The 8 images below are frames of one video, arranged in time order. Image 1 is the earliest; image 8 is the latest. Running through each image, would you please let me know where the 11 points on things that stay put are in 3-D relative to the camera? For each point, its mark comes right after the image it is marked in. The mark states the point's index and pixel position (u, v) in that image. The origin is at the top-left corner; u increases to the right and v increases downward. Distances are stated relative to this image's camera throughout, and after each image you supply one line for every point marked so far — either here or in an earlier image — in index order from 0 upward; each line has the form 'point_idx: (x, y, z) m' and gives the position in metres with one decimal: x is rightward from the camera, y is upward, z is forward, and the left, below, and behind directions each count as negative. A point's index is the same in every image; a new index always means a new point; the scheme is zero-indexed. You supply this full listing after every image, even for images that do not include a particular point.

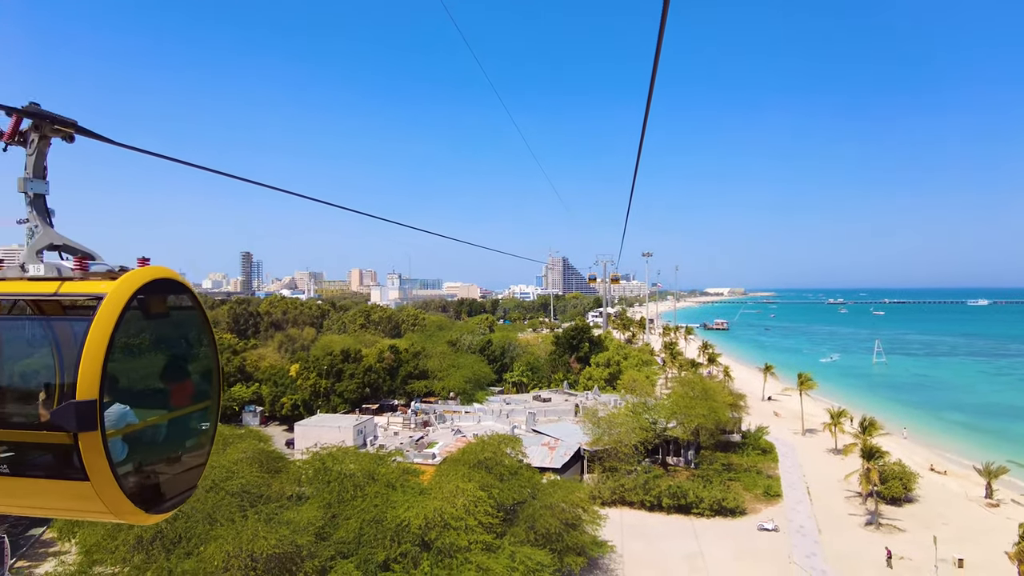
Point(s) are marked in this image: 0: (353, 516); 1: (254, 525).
0: (-4.2, -6.0, +14.6) m
1: (-6.3, -5.8, +13.6) m
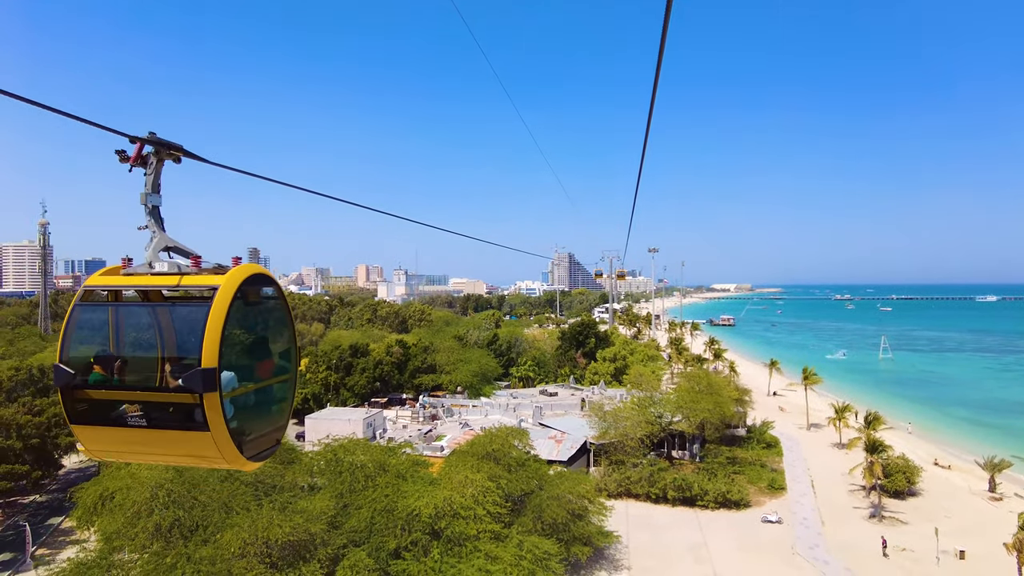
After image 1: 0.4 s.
0: (-4.0, -5.9, +15.0) m
1: (-6.1, -5.6, +14.0) m
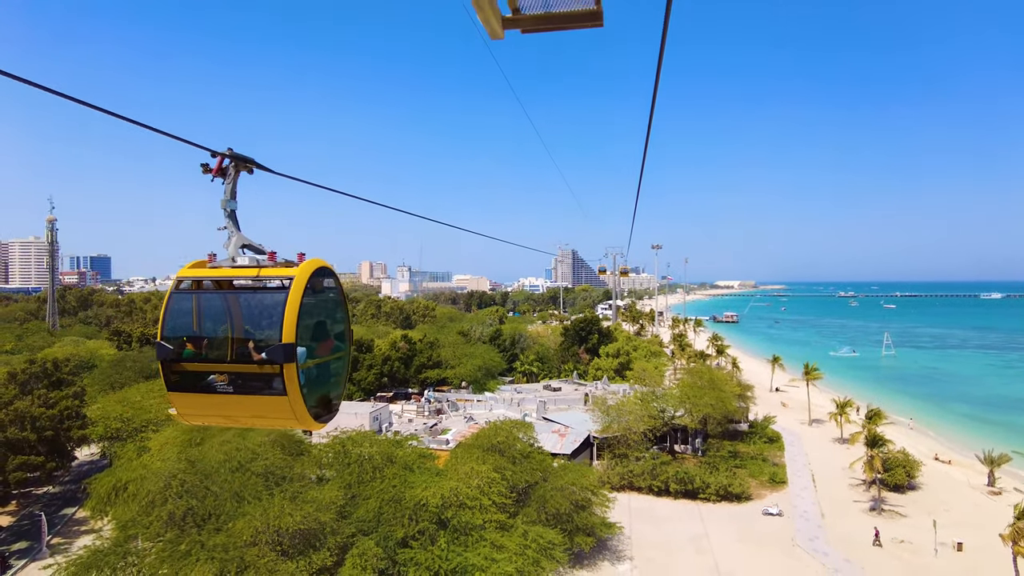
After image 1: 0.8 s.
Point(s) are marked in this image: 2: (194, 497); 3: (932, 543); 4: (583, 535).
0: (-3.9, -5.7, +15.4) m
1: (-5.9, -5.5, +14.4) m
2: (-8.5, -5.5, +14.9) m
3: (+13.6, -8.3, +18.2) m
4: (+2.1, -7.3, +16.6) m
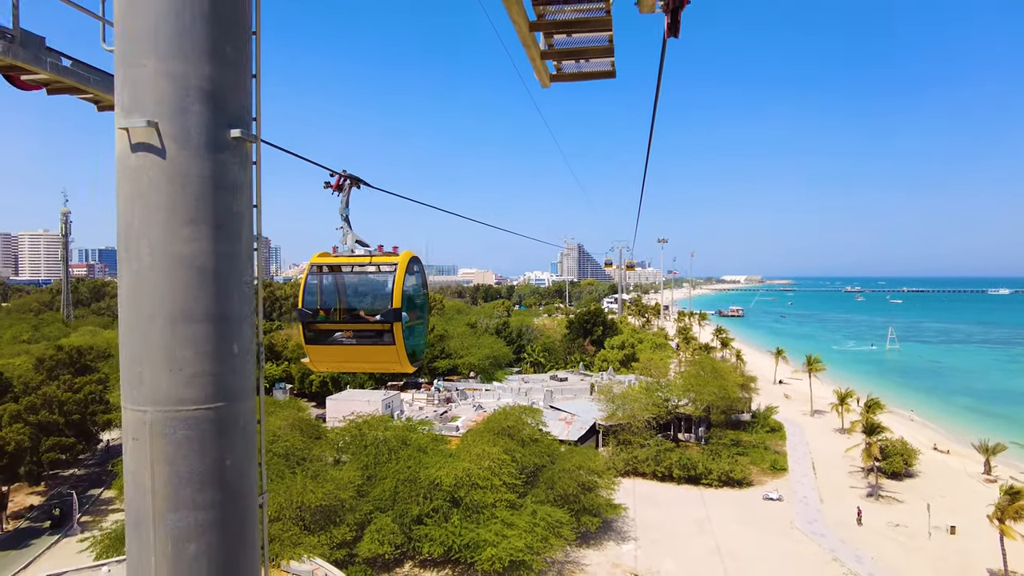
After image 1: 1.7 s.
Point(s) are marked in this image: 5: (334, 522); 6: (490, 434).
0: (-3.6, -5.4, +16.1) m
1: (-5.7, -5.2, +15.2) m
2: (-8.2, -5.2, +15.7) m
3: (+13.9, -8.0, +18.8) m
4: (+2.4, -7.0, +17.3) m
5: (-4.7, -6.2, +14.8) m
6: (-0.7, -4.7, +18.1) m
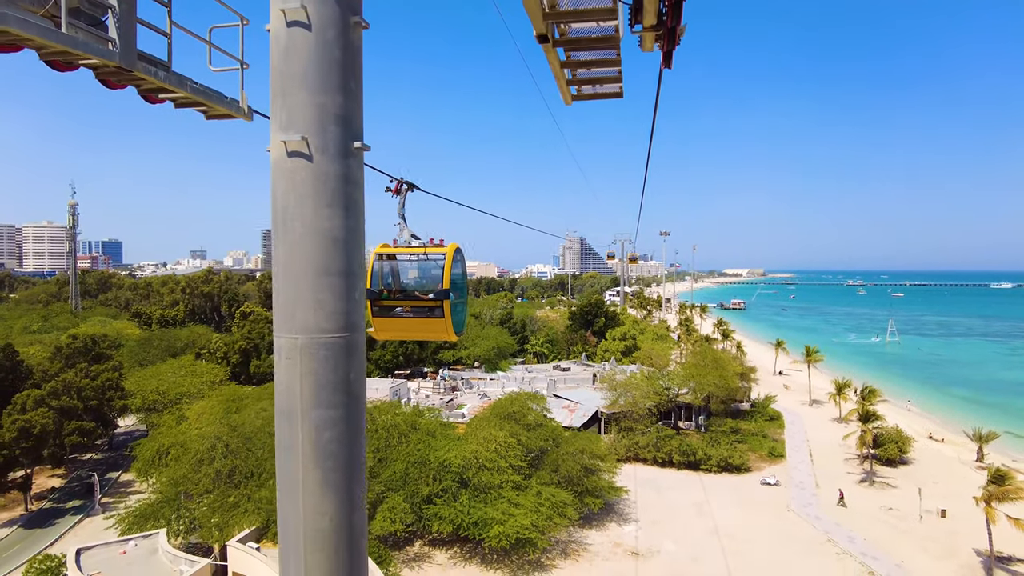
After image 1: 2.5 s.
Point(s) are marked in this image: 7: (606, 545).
0: (-3.4, -5.1, +16.8) m
1: (-5.5, -4.9, +15.8) m
2: (-8.0, -4.9, +16.3) m
3: (+14.1, -7.7, +19.4) m
4: (+2.5, -6.7, +18.0) m
5: (-4.6, -5.9, +15.5) m
6: (-0.5, -4.4, +18.8) m
7: (+2.9, -7.8, +17.1) m
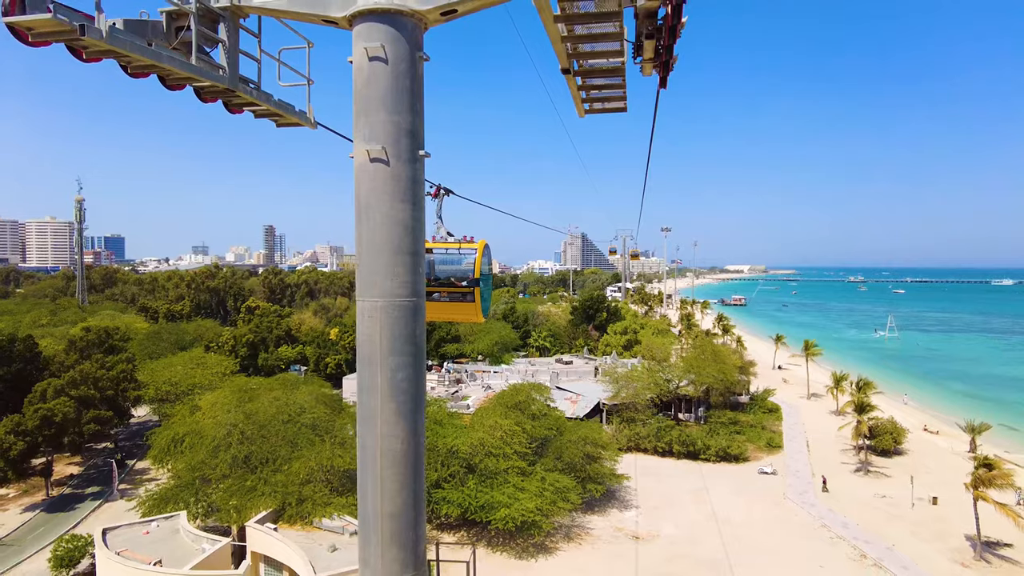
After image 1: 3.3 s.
0: (-3.2, -4.9, +17.4) m
1: (-5.3, -4.7, +16.4) m
2: (-7.9, -4.7, +17.0) m
3: (+14.3, -7.5, +20.0) m
4: (+2.7, -6.5, +18.6) m
5: (-4.4, -5.7, +16.1) m
6: (-0.4, -4.2, +19.4) m
7: (+3.0, -7.6, +17.7) m
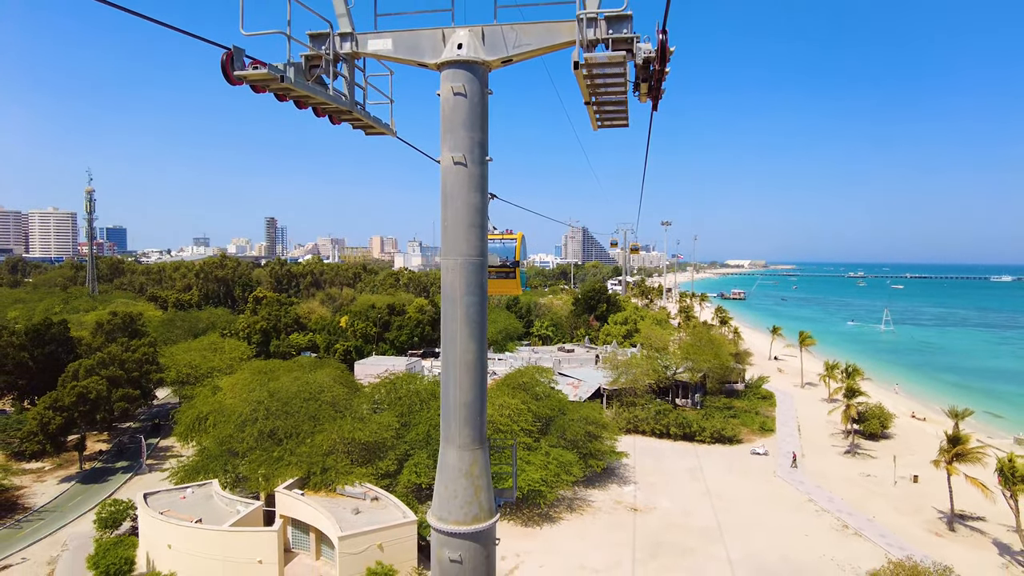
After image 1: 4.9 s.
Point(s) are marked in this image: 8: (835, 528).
0: (-3.0, -4.5, +18.6) m
1: (-5.1, -4.3, +17.7) m
2: (-7.6, -4.2, +18.2) m
3: (+14.5, -7.2, +21.3) m
4: (+2.9, -6.1, +19.8) m
5: (-4.2, -5.3, +17.4) m
6: (-0.1, -3.7, +20.6) m
7: (+3.3, -7.2, +18.9) m
8: (+9.9, -7.4, +17.2) m
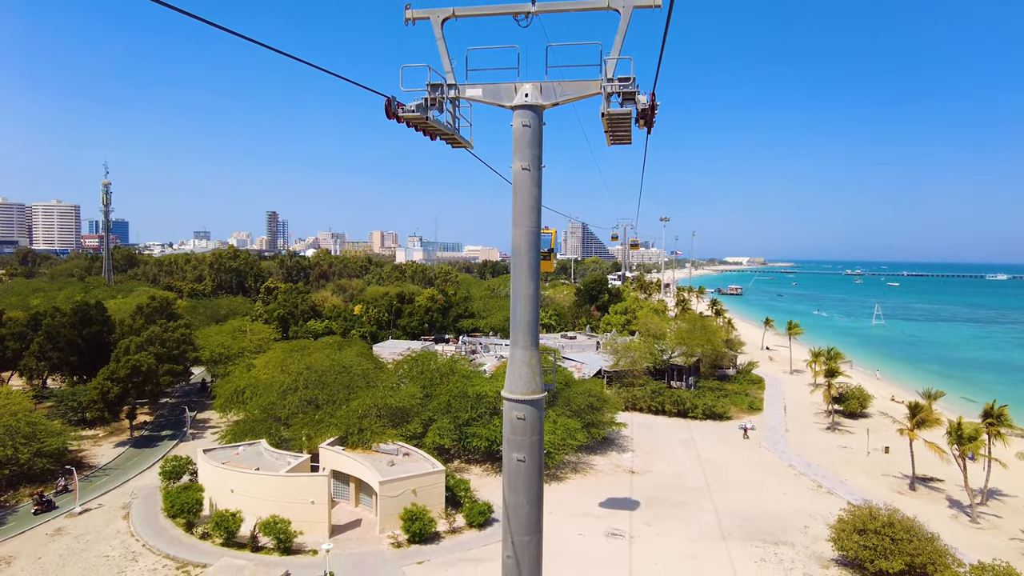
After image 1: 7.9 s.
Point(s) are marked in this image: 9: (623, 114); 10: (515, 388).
0: (-2.6, -3.9, +20.8) m
1: (-4.7, -3.7, +19.9) m
2: (-7.2, -3.7, +20.4) m
3: (+14.9, -6.7, +23.5) m
4: (+3.3, -5.6, +22.0) m
5: (-3.8, -4.7, +19.6) m
6: (+0.3, -3.2, +22.8) m
7: (+3.7, -6.7, +21.2) m
8: (+10.3, -6.9, +19.5) m
9: (+1.3, +2.0, +6.4) m
10: (0.0, -1.2, +6.4) m
